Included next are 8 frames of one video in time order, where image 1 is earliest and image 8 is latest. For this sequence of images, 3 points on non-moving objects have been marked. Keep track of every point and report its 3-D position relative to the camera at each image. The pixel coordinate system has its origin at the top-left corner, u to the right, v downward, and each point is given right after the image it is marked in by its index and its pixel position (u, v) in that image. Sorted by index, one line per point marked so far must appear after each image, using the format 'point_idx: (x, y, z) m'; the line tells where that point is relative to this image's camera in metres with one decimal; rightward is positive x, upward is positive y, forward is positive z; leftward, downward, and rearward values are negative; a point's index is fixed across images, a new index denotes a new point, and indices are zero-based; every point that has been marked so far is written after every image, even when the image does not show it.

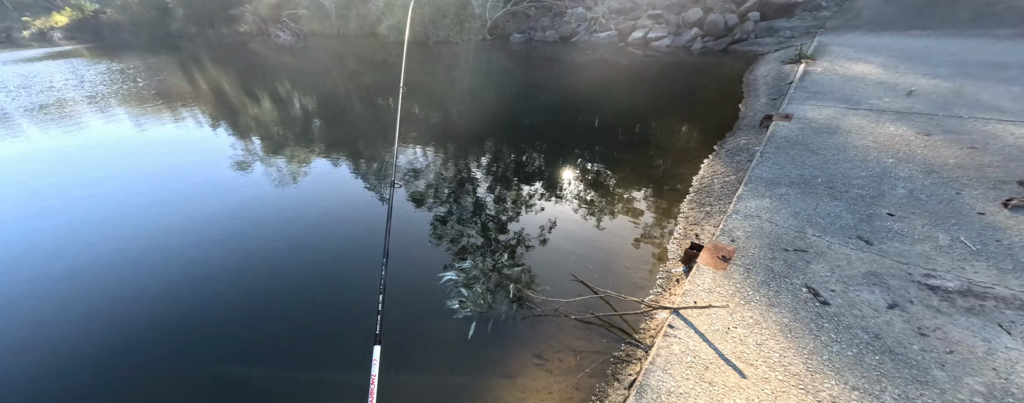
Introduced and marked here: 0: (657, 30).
0: (+4.7, +5.6, +11.9) m
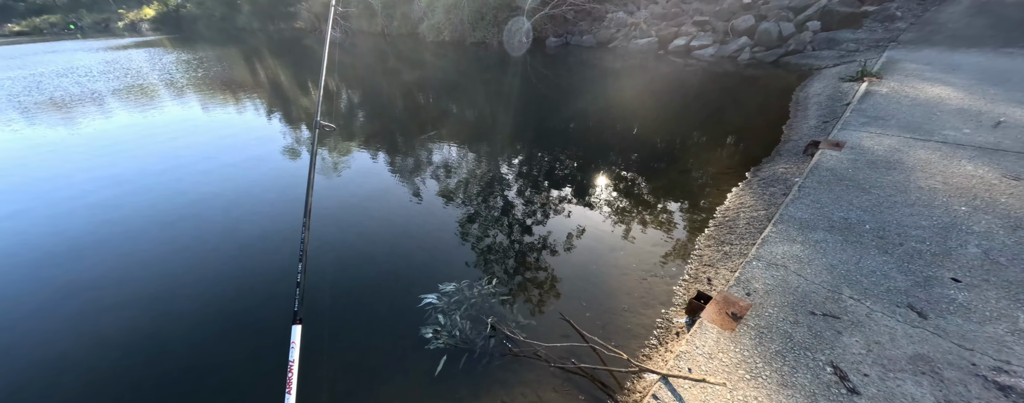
0: (+5.8, +5.0, +11.2) m
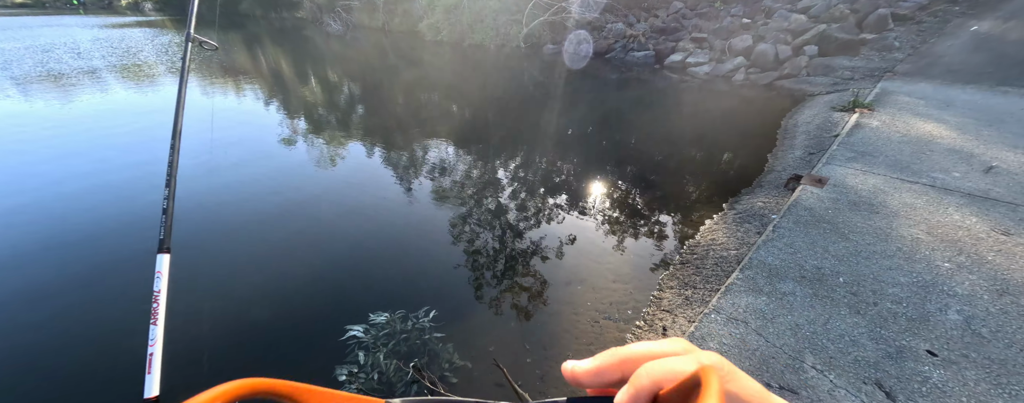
0: (+5.6, +4.4, +11.0) m
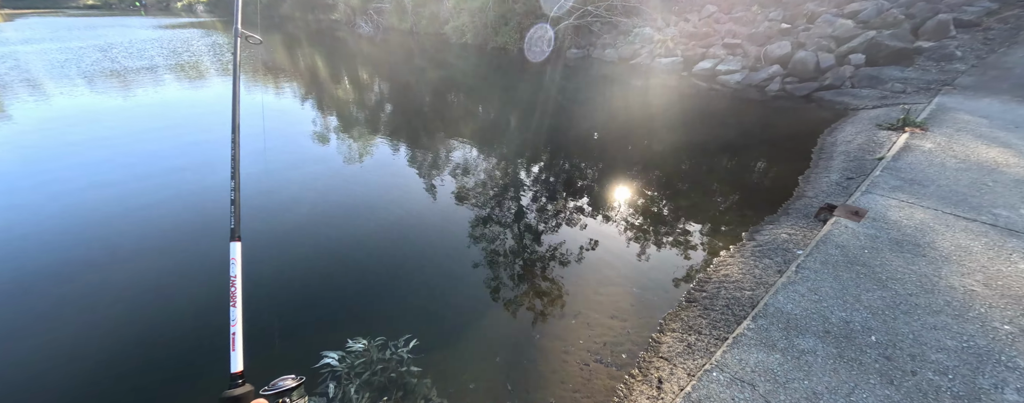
0: (+6.2, +4.0, +10.4) m
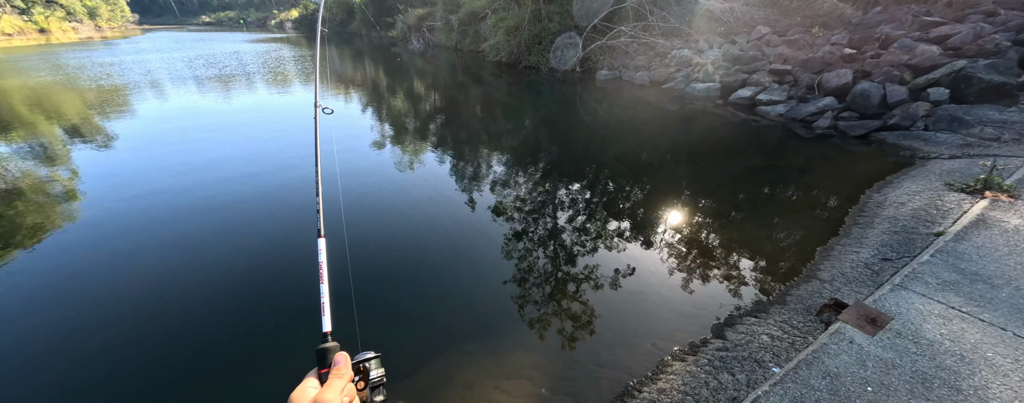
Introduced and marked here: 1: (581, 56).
0: (+6.6, +2.7, +9.0) m
1: (+2.7, +5.7, +14.2) m
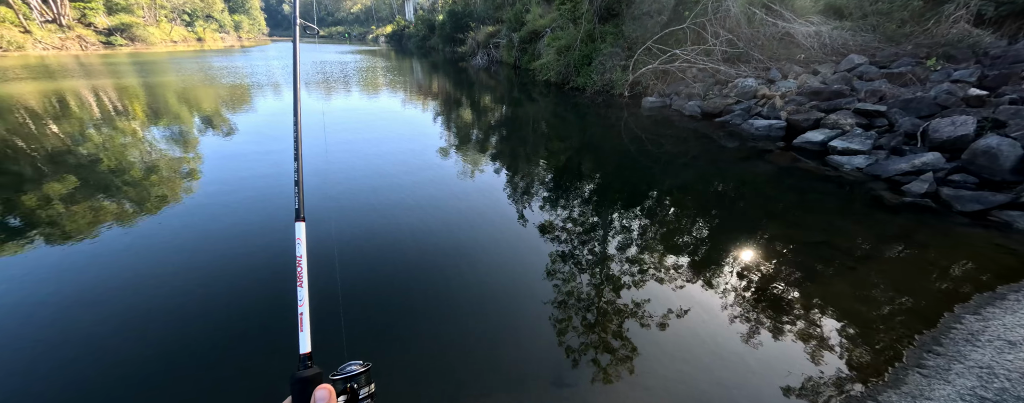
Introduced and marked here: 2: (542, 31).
0: (+6.8, +1.3, +7.1) m
1: (+4.3, +4.3, +13.0) m
2: (+1.7, +9.4, +20.0) m
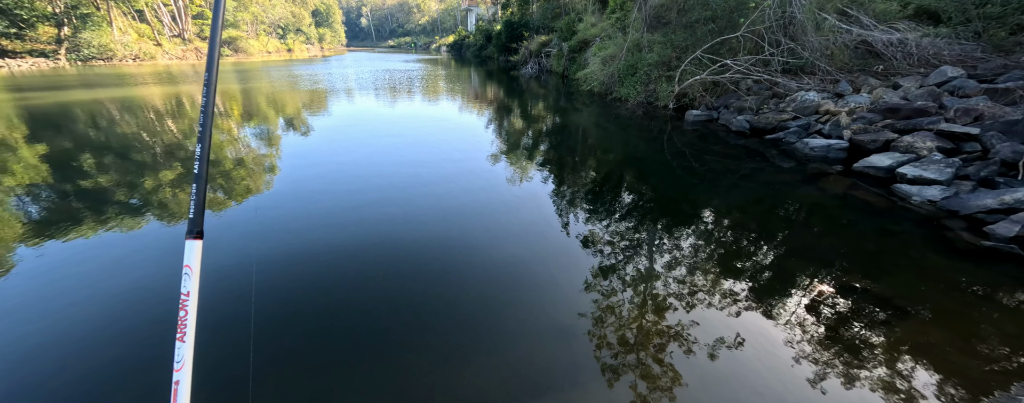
0: (+7.1, +0.6, +6.0) m
1: (+5.6, +3.7, +12.2) m
2: (+4.3, +8.8, +19.6) m
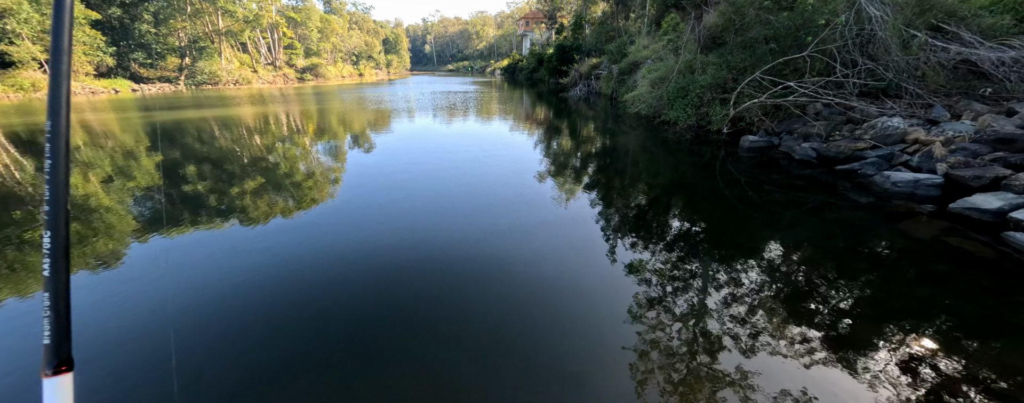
0: (+7.5, -0.1, +4.8) m
1: (+6.9, +2.7, +11.3) m
2: (+6.9, +7.3, +19.0) m
